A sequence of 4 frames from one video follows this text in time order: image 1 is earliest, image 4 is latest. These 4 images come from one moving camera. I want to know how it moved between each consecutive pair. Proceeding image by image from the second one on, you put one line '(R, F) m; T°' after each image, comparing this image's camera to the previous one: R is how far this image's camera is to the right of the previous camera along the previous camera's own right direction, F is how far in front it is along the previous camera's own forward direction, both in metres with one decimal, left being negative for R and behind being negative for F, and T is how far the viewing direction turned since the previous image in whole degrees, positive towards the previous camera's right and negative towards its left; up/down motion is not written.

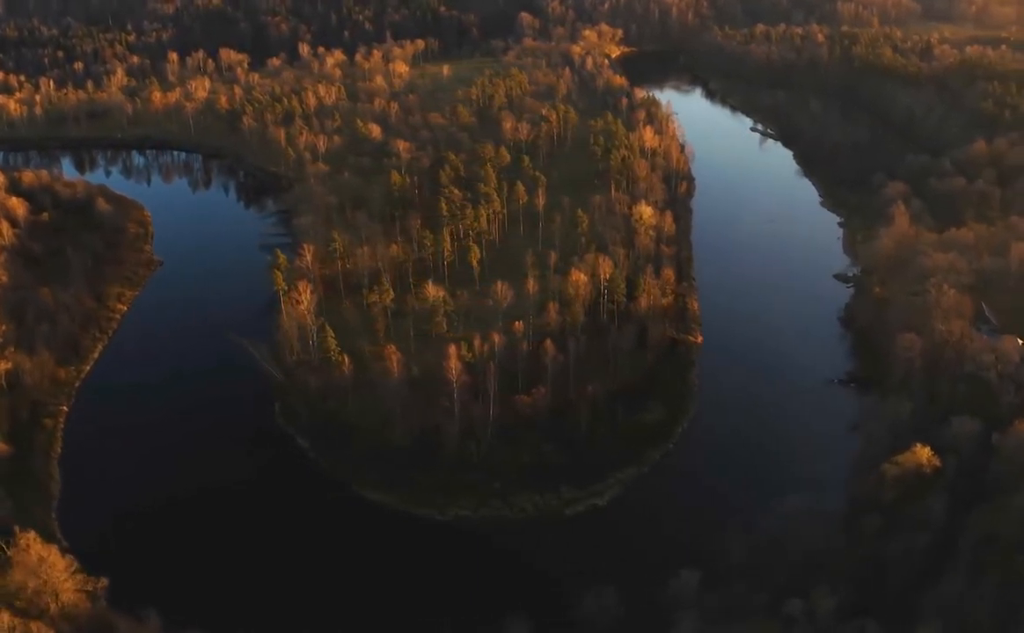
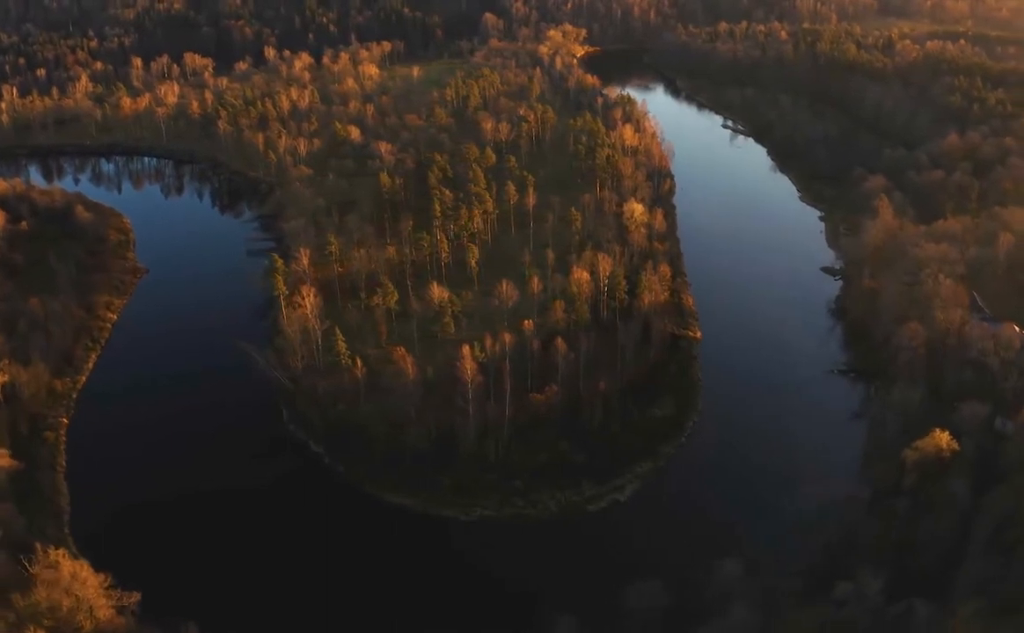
(-1.1, +0.2) m; +2°
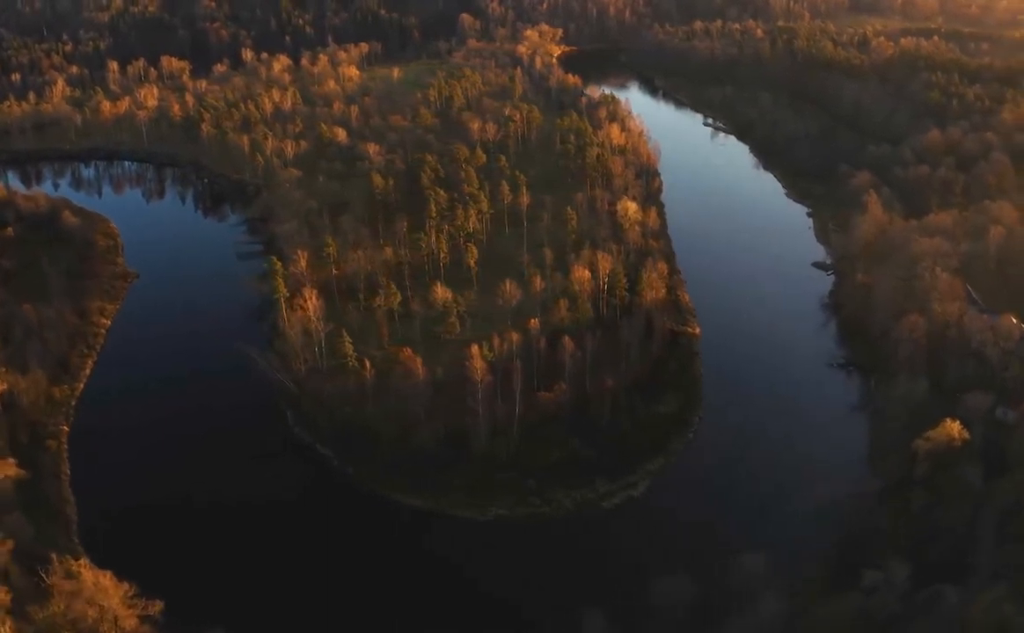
(-0.7, +0.1) m; +1°
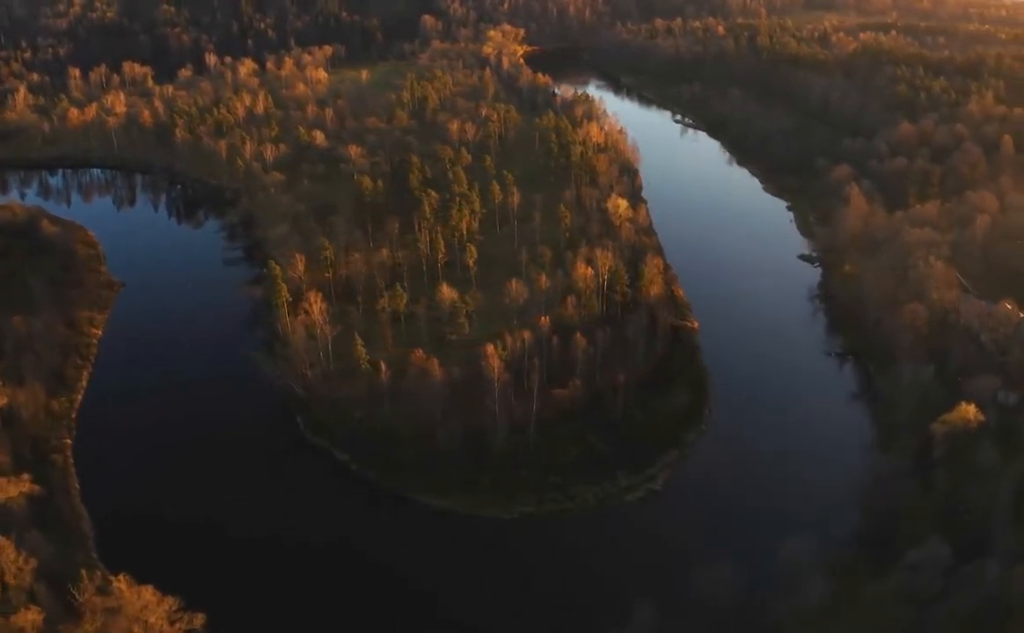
(-1.1, +0.1) m; +2°
